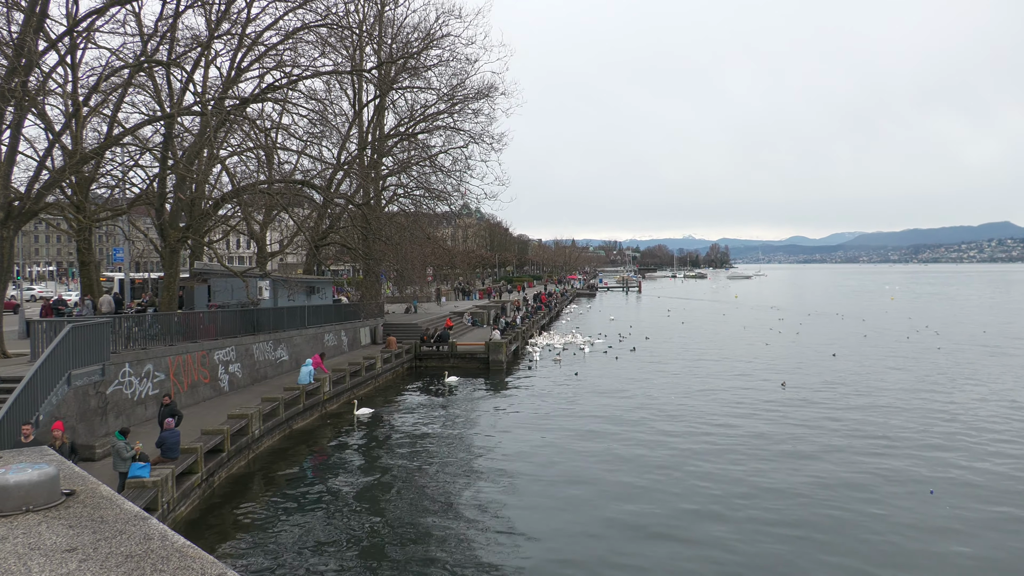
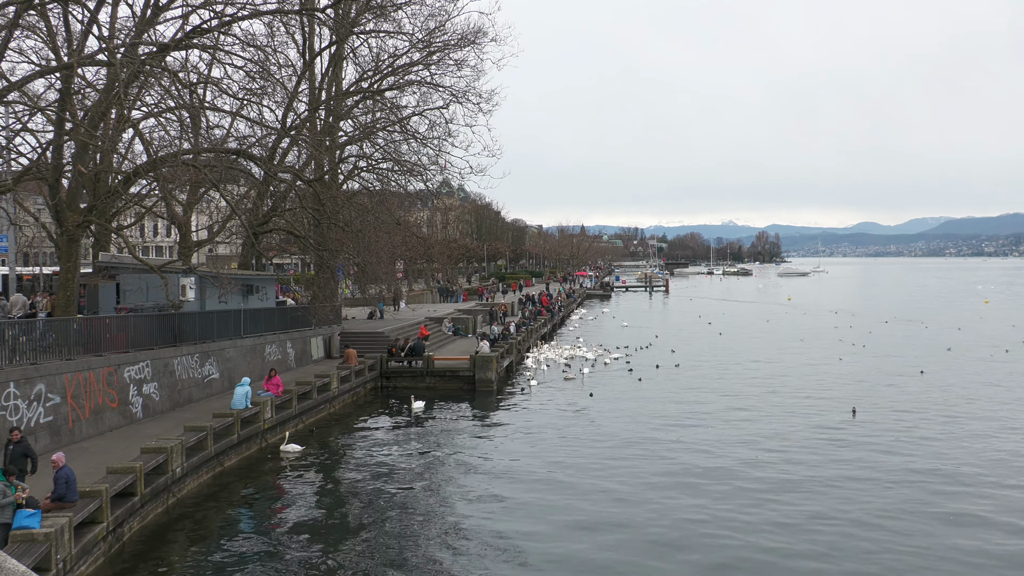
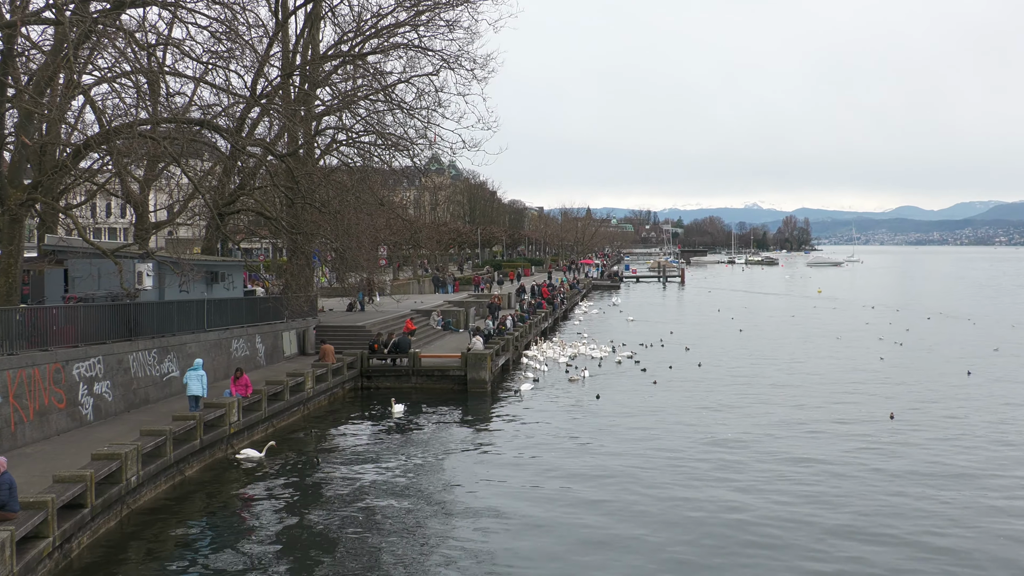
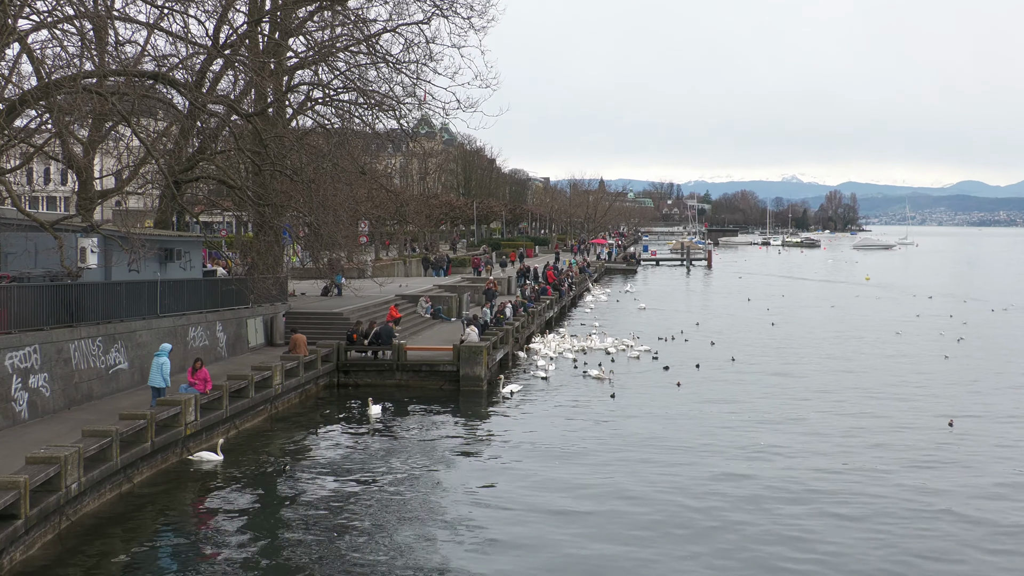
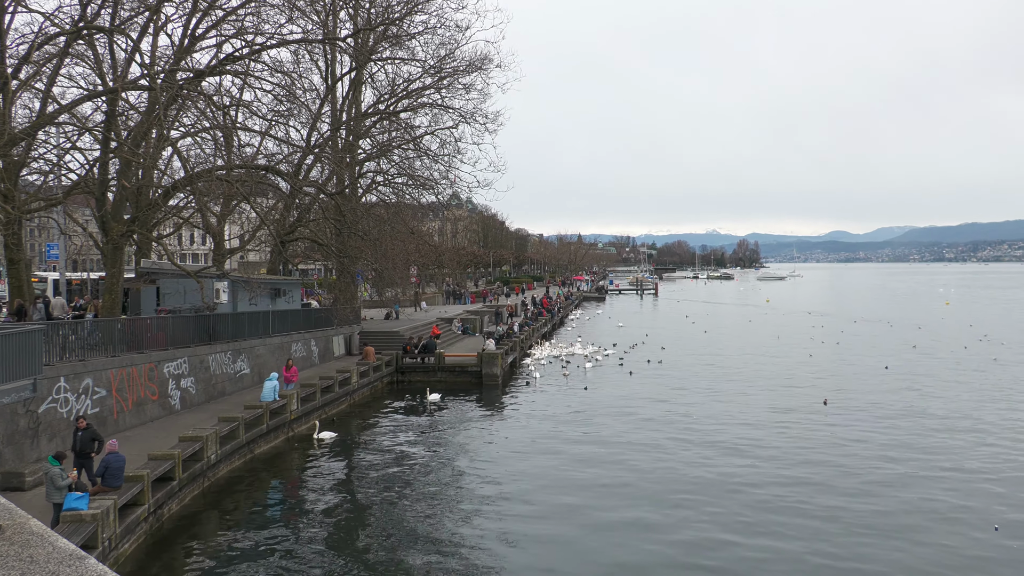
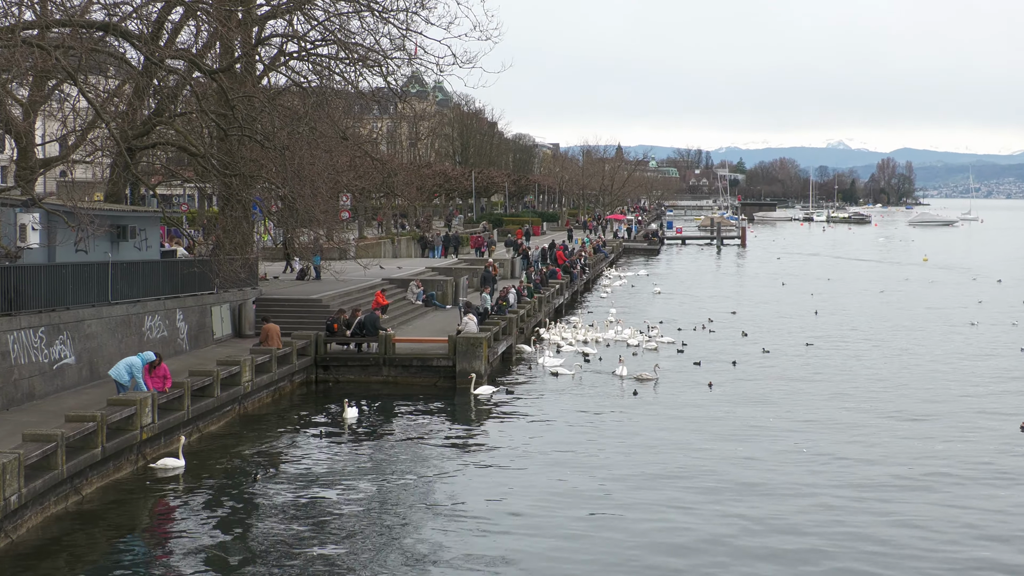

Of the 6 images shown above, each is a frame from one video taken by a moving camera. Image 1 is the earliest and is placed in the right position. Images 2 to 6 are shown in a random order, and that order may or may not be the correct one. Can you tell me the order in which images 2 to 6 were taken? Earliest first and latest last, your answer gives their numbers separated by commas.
5, 2, 3, 4, 6
